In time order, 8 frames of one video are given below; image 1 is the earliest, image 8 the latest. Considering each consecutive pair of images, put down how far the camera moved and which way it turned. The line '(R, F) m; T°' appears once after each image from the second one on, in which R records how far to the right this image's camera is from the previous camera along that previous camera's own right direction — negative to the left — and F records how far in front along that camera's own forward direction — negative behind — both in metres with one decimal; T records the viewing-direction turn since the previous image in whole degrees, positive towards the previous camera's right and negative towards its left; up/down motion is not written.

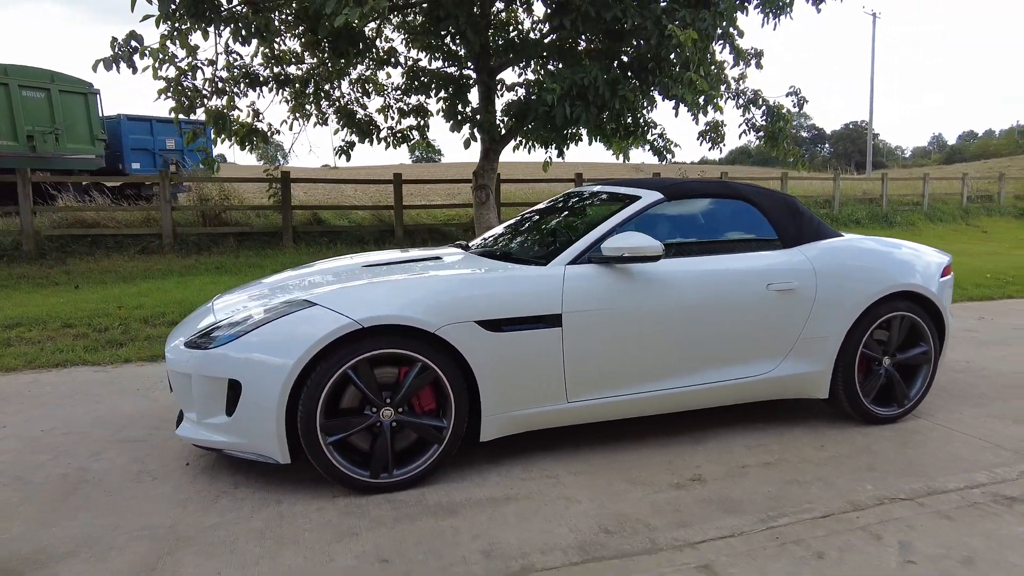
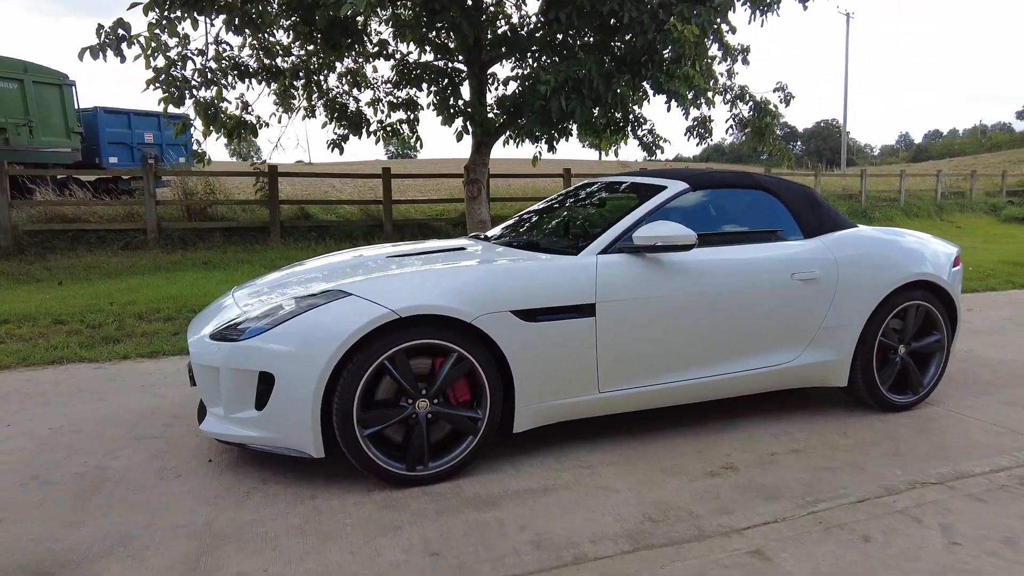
(-0.3, 0.0) m; +2°
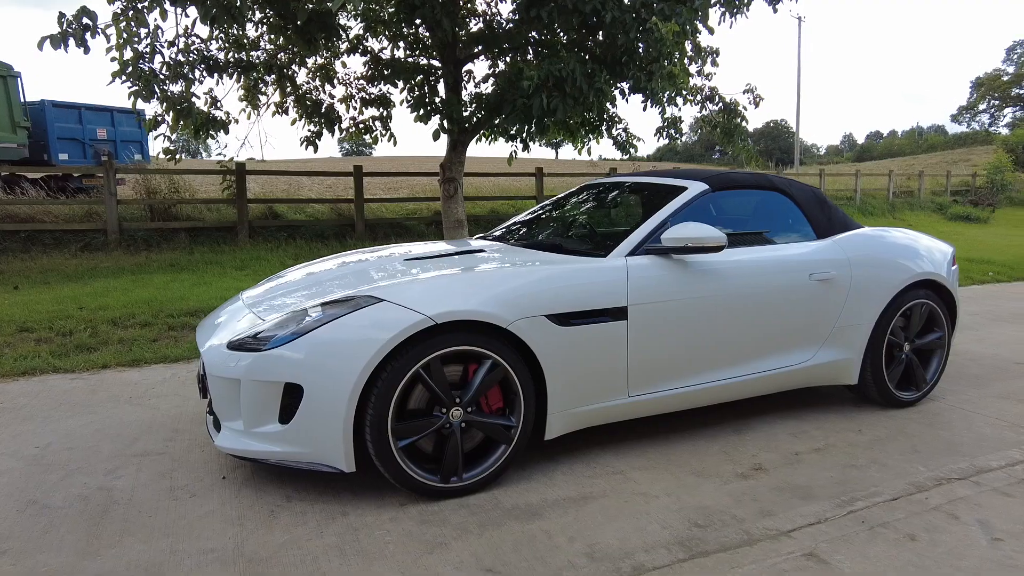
(-0.4, +0.1) m; +4°
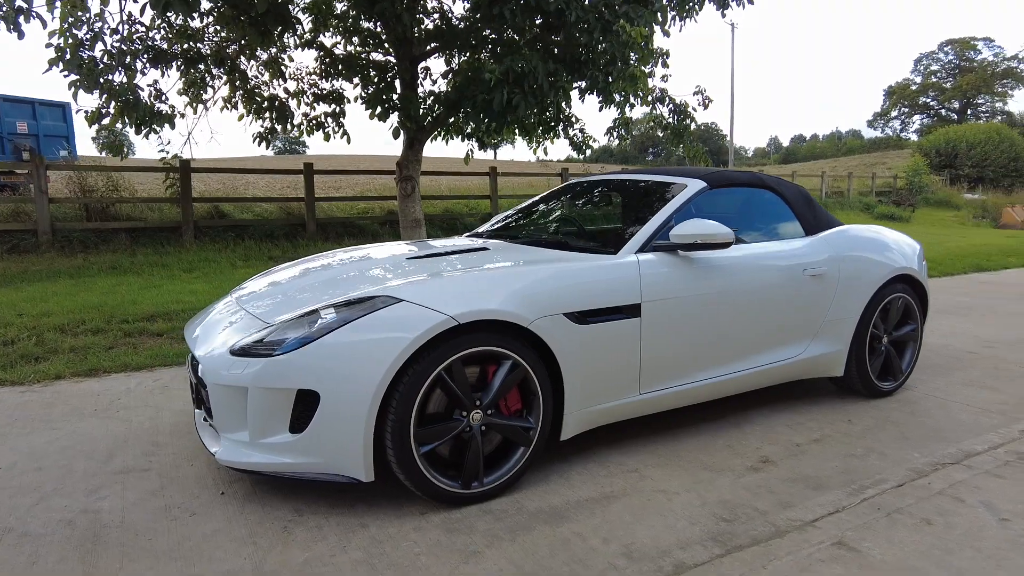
(-0.4, +0.1) m; +6°
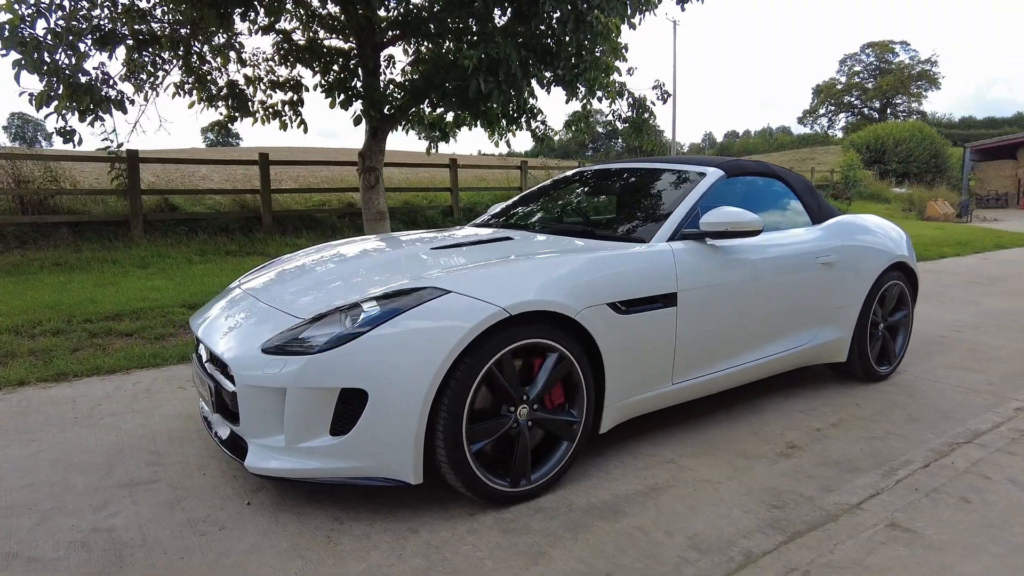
(-0.4, +0.1) m; +5°
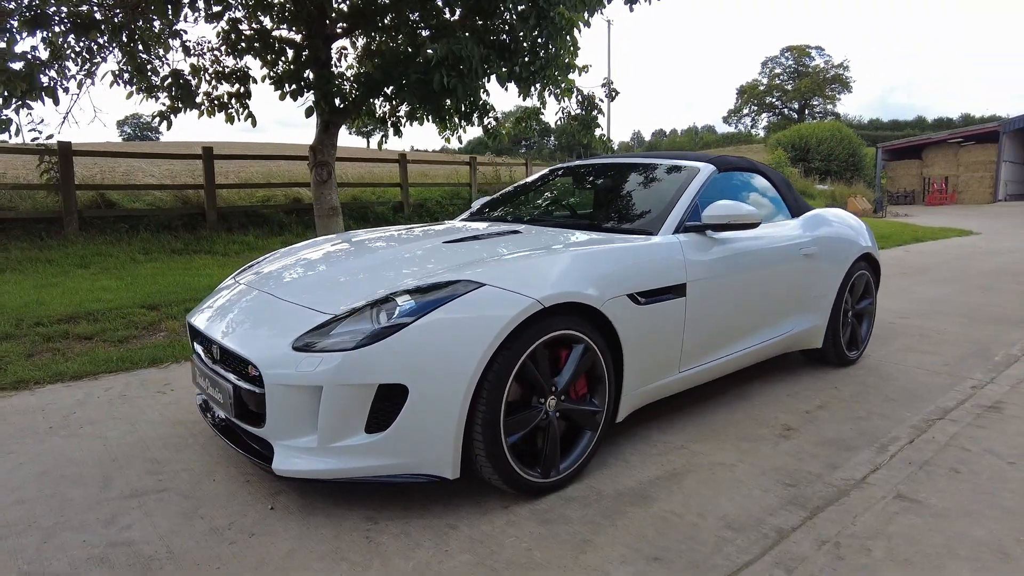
(-0.4, 0.0) m; +6°
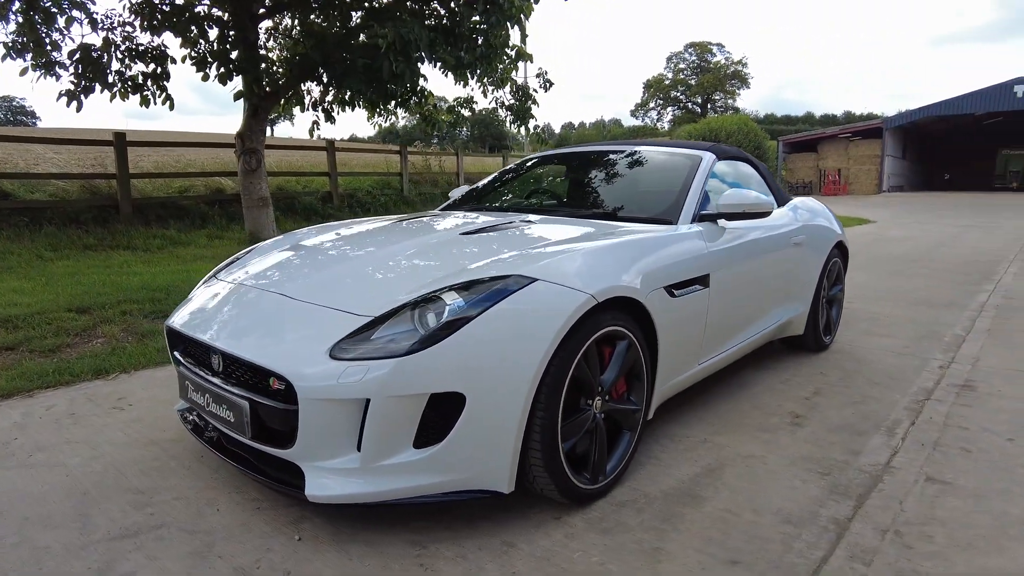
(-0.5, +0.2) m; +8°
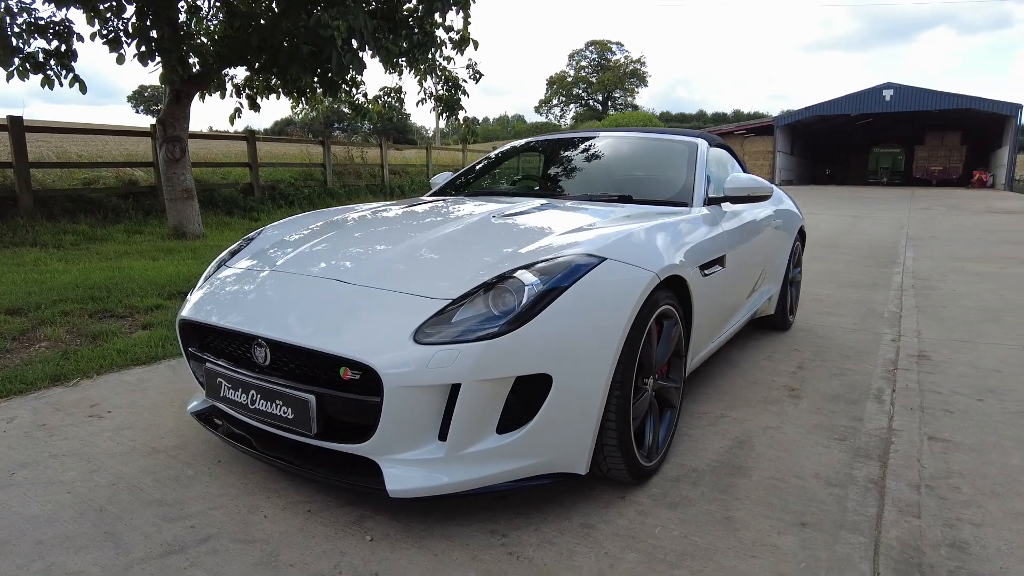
(-0.6, +0.1) m; +8°
